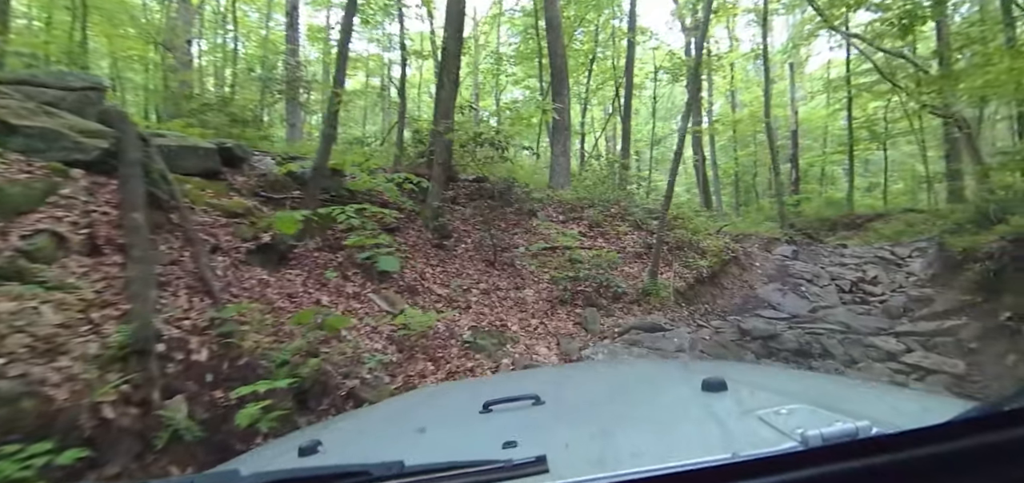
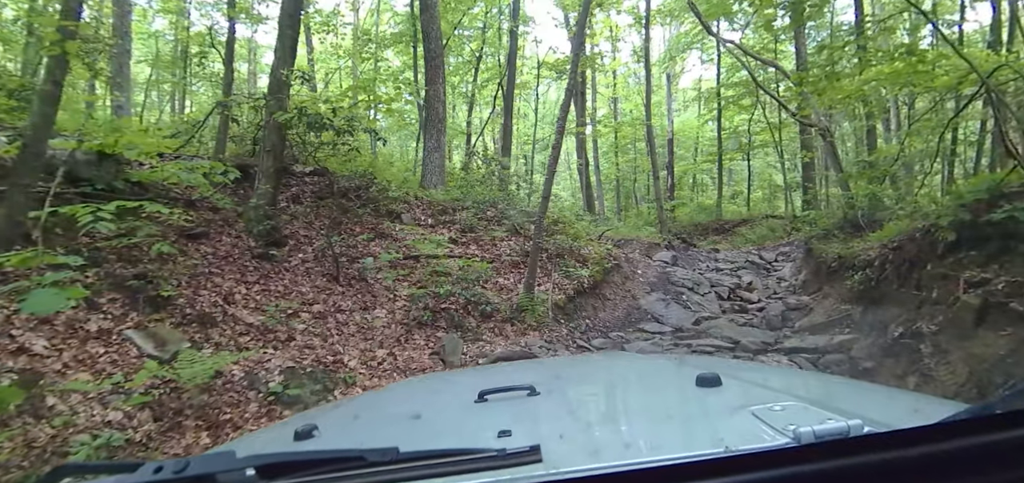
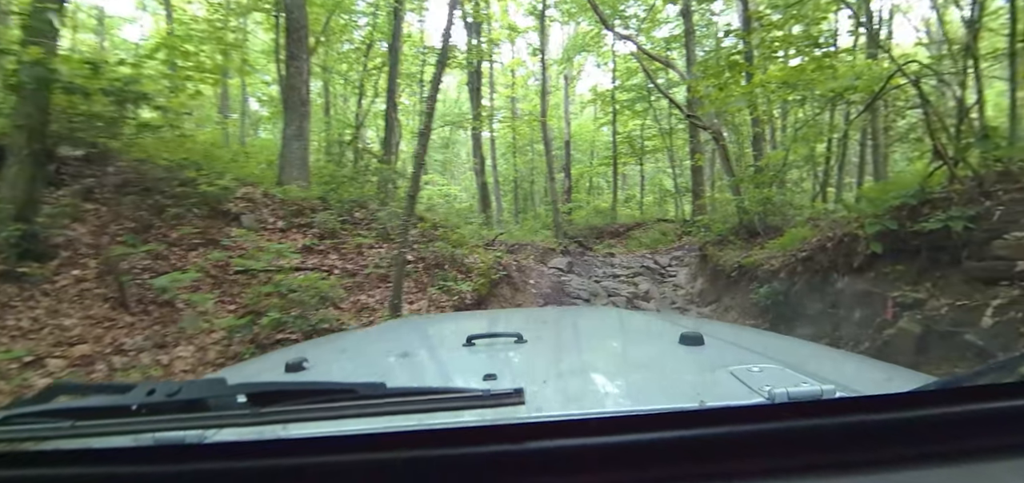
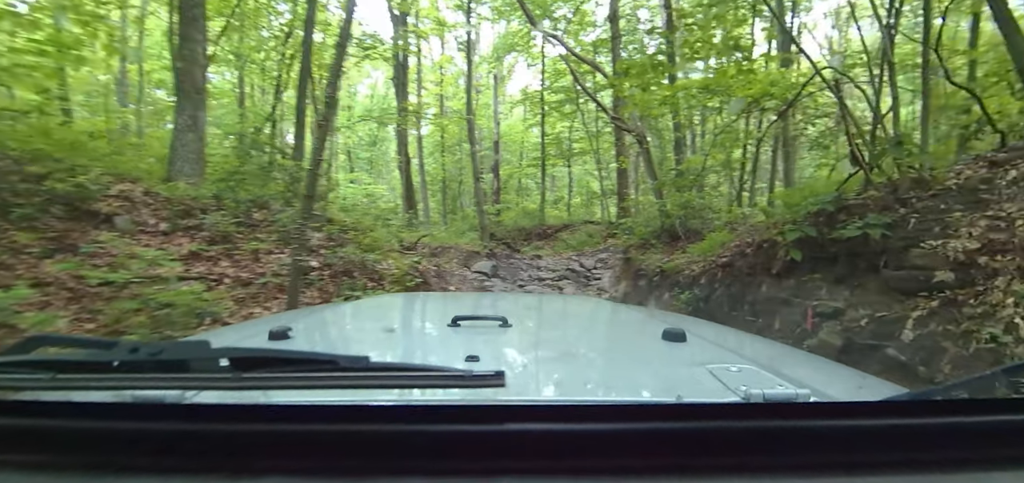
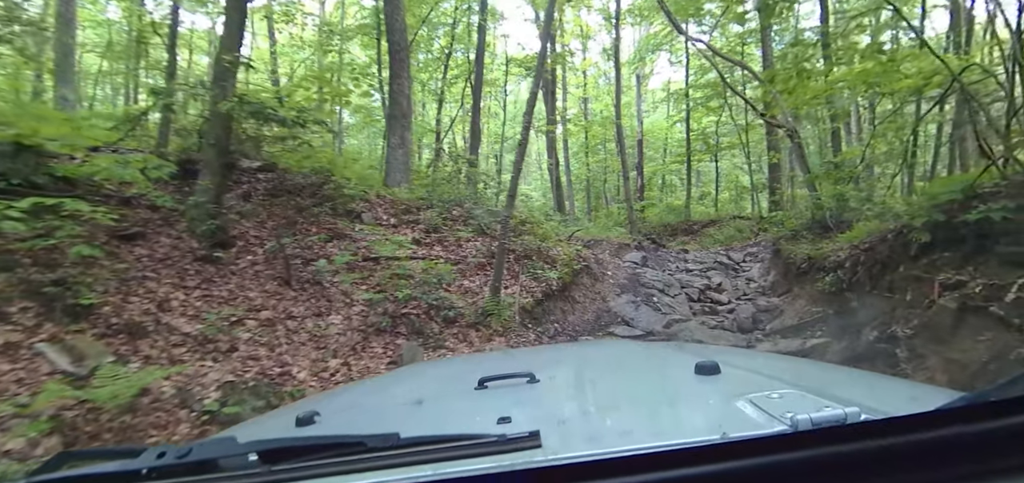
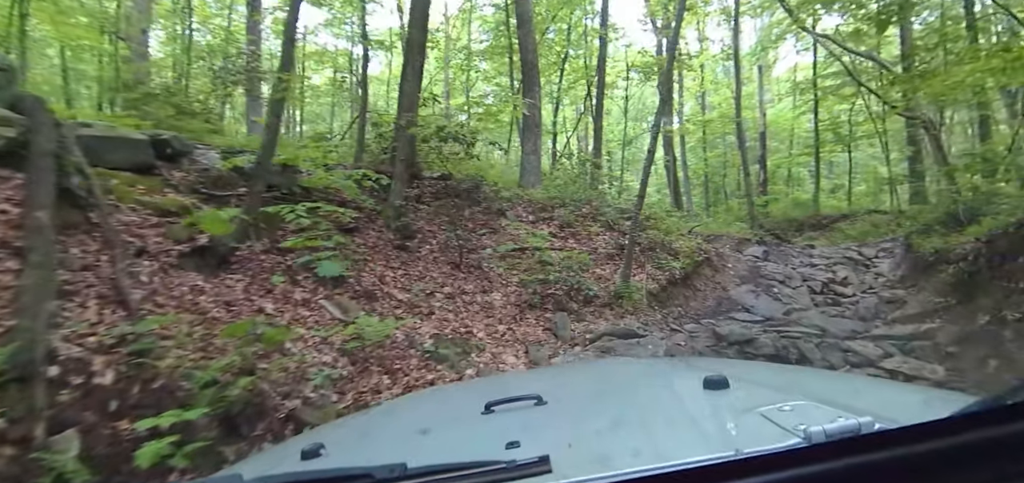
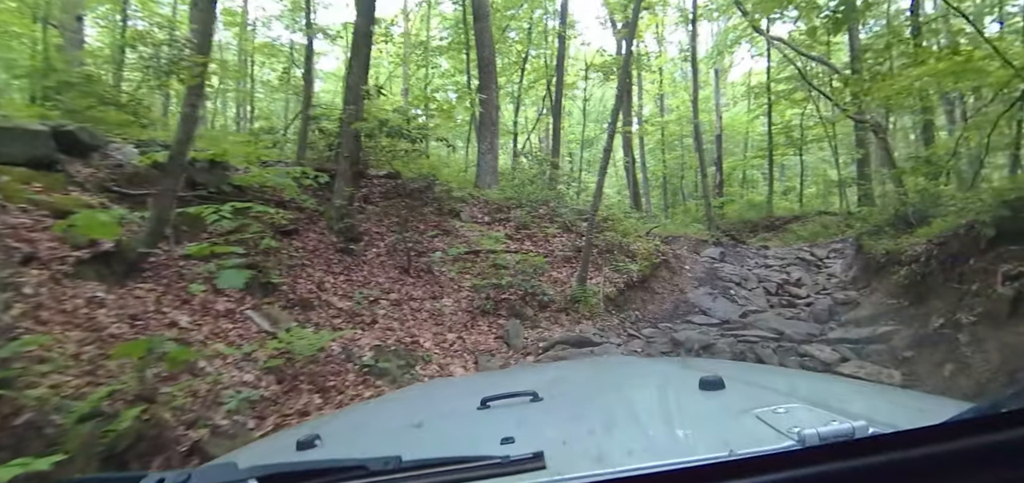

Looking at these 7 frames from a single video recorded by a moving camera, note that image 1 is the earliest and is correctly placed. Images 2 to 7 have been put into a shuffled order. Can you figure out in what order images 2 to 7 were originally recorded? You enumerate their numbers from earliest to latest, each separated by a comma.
6, 7, 2, 5, 3, 4
